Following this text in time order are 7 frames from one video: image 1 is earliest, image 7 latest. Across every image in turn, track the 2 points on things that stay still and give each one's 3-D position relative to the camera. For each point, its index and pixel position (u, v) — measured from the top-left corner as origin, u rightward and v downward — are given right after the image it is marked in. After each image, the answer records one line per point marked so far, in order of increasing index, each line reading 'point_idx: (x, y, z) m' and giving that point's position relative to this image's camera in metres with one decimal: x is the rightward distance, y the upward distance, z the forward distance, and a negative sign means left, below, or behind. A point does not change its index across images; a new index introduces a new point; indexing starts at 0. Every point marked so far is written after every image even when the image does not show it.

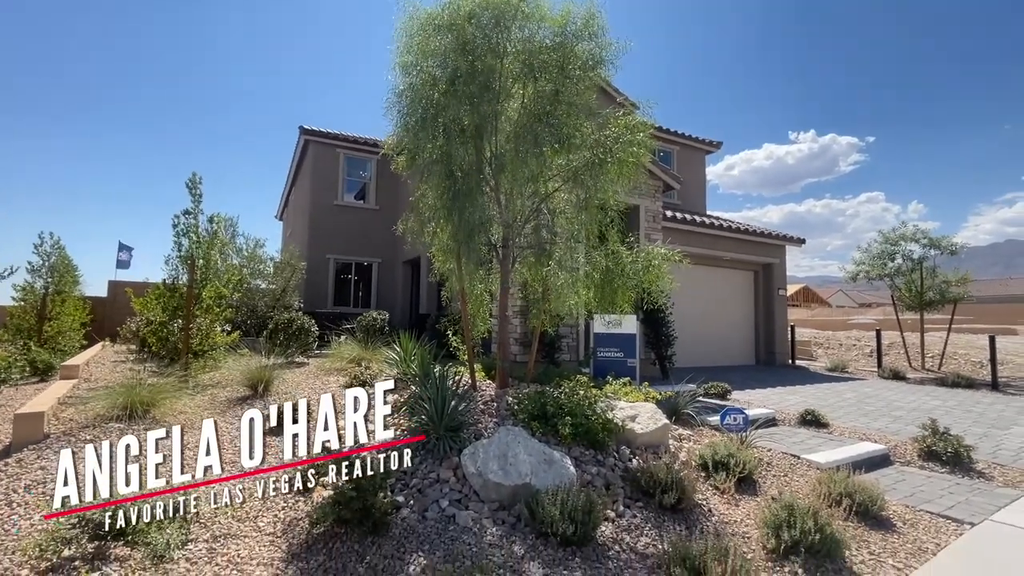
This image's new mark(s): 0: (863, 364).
0: (+12.6, -2.7, +17.3) m
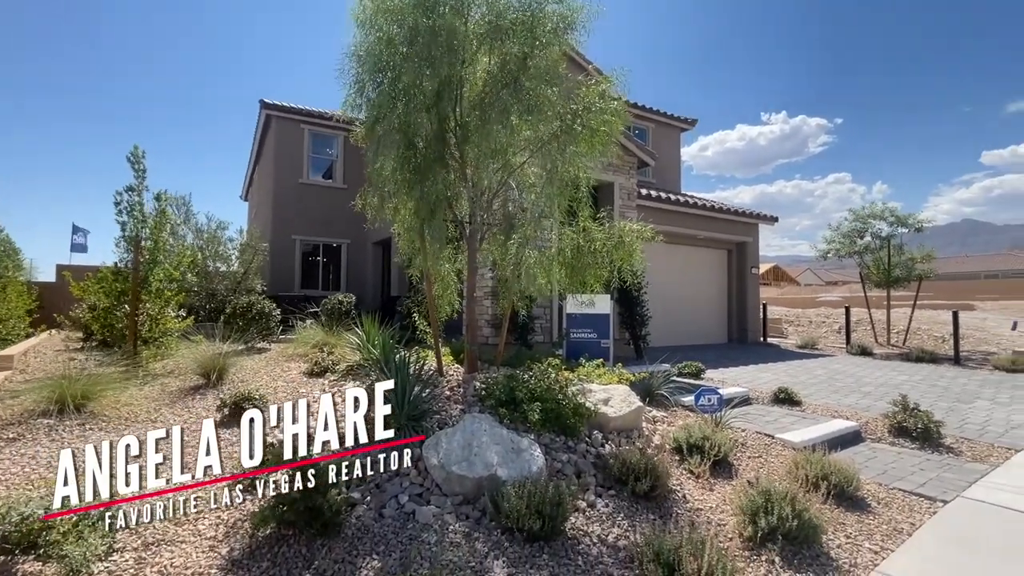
0: (+11.7, -1.9, +17.6) m
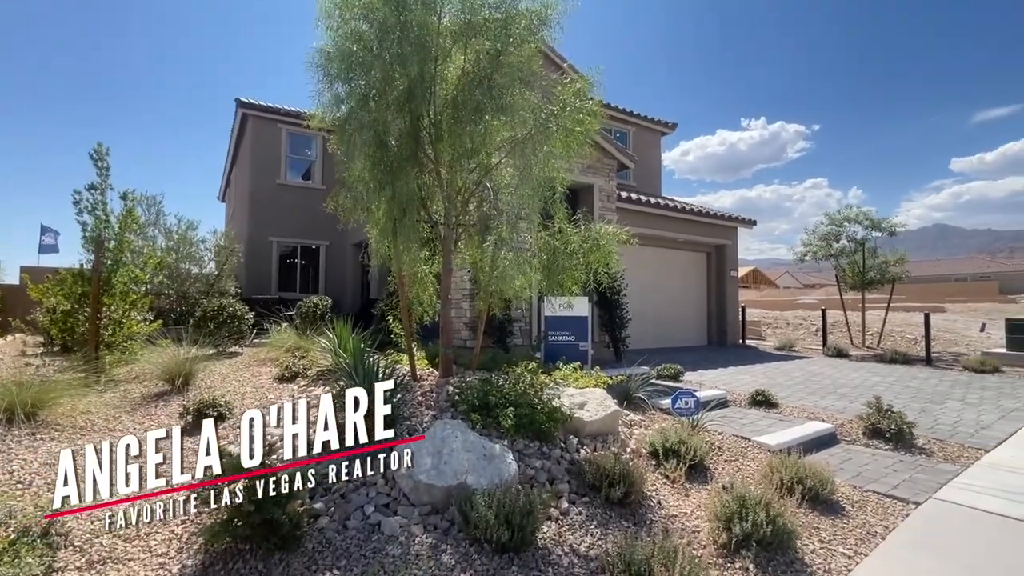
0: (+11.0, -2.0, +17.9) m
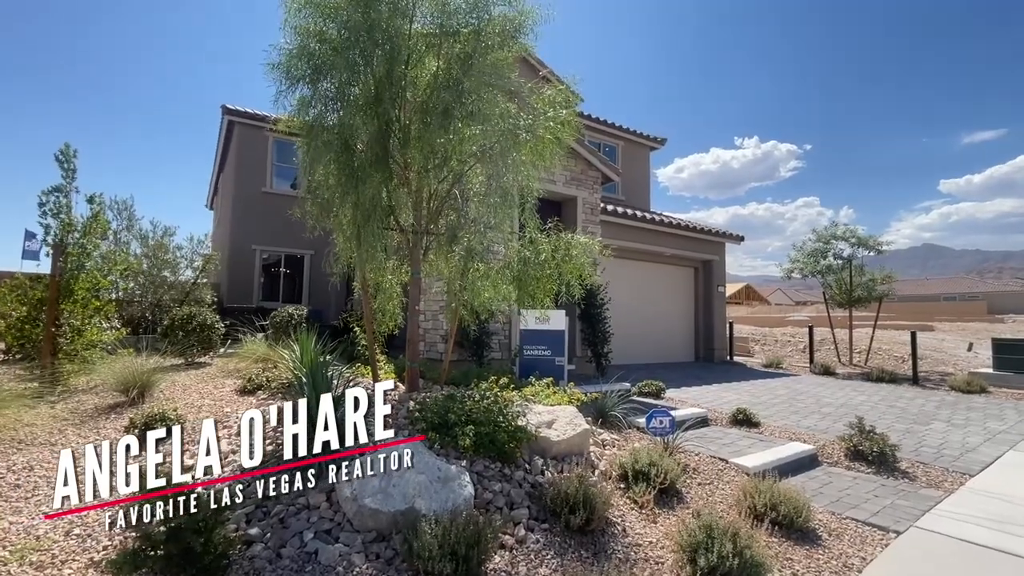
0: (+10.5, -2.6, +17.7) m
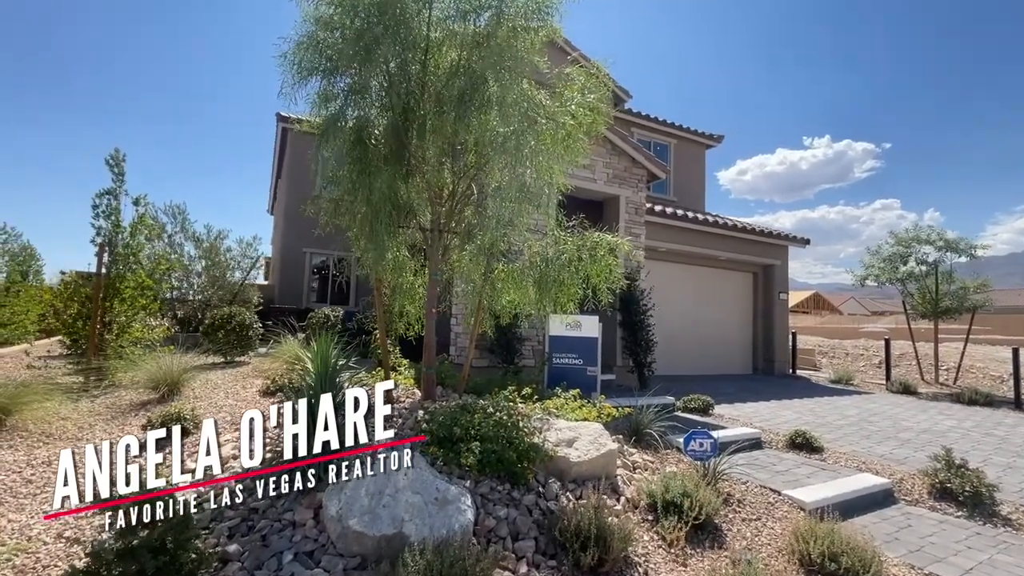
0: (+11.9, -2.9, +16.0) m
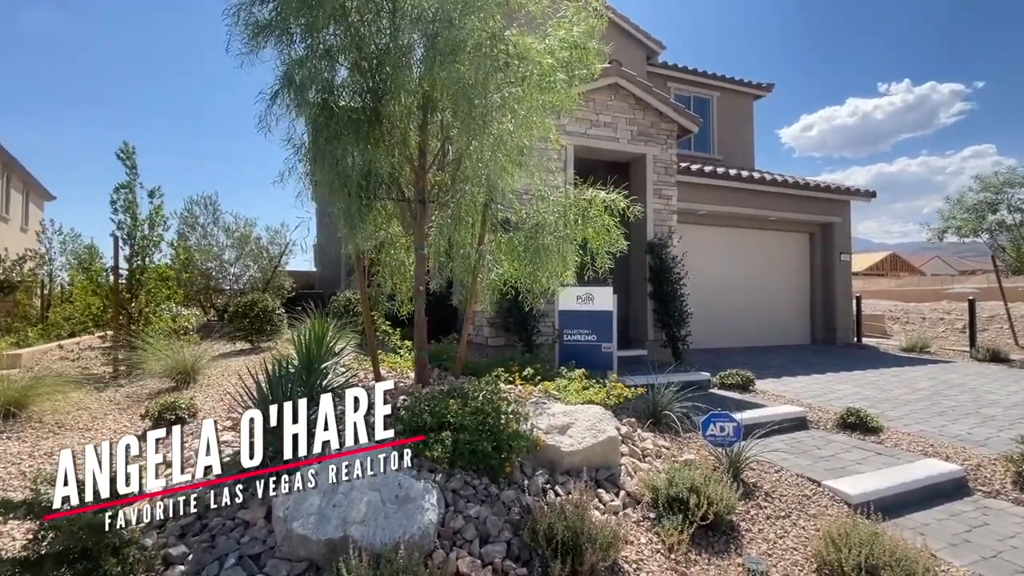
0: (+13.0, -1.6, +14.2) m
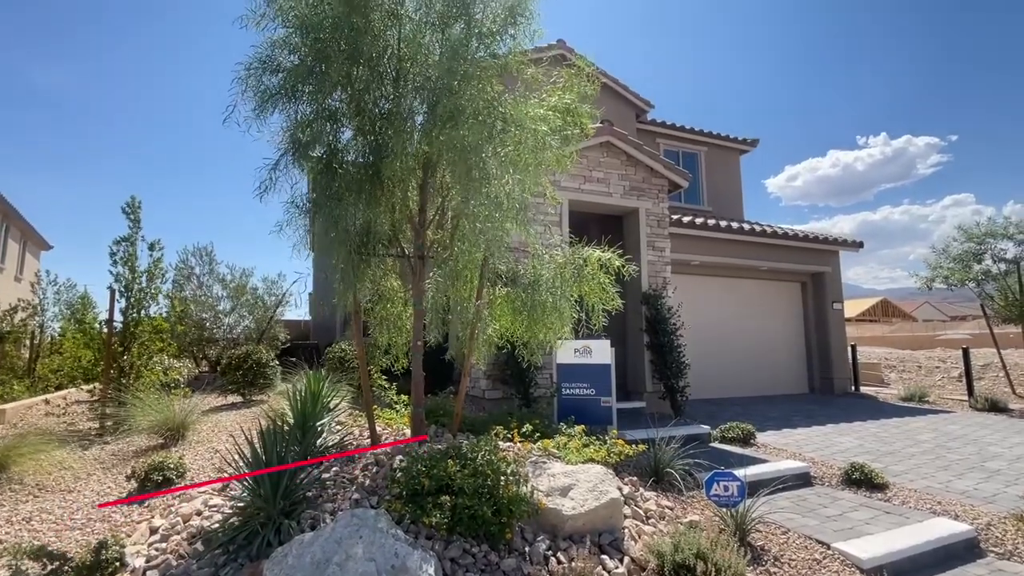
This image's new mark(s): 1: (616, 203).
0: (+12.8, -3.0, +14.1) m
1: (+2.2, +1.7, +10.0) m
